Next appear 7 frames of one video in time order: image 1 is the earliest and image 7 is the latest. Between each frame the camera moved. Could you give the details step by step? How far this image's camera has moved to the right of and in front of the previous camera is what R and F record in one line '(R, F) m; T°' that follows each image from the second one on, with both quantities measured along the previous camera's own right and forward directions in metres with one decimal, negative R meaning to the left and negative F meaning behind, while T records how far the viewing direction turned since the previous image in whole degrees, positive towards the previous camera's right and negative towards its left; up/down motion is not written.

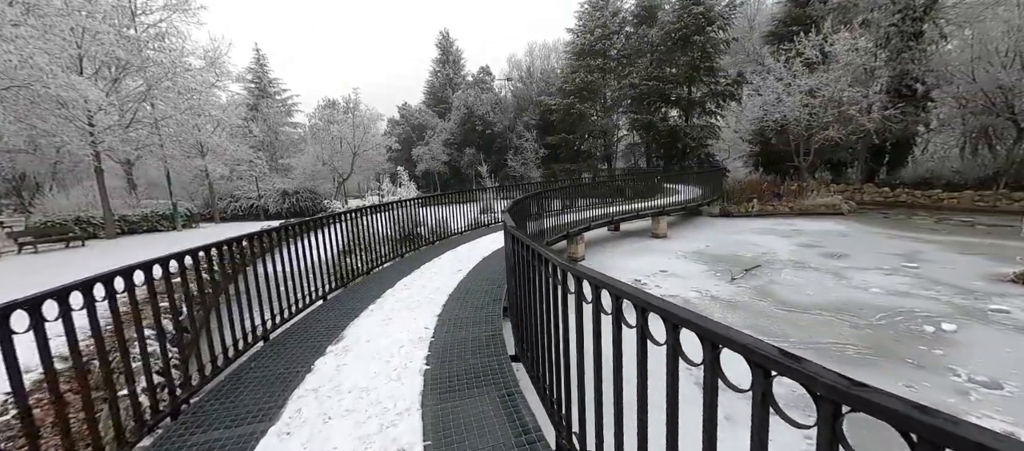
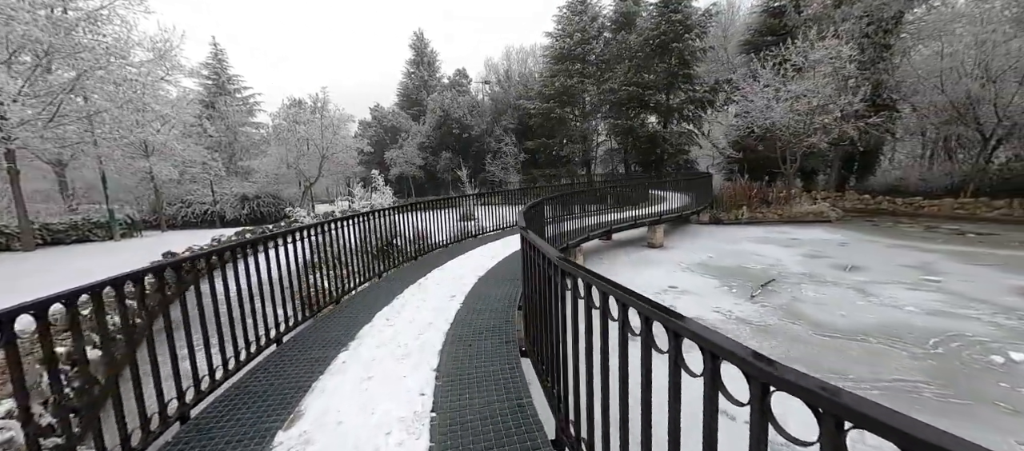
(-0.3, +0.8) m; +4°
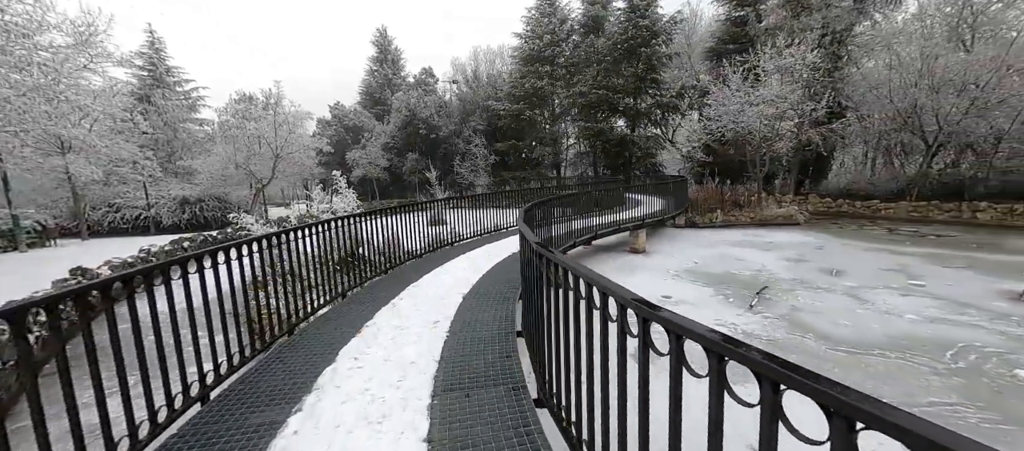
(-0.2, +0.6) m; +5°
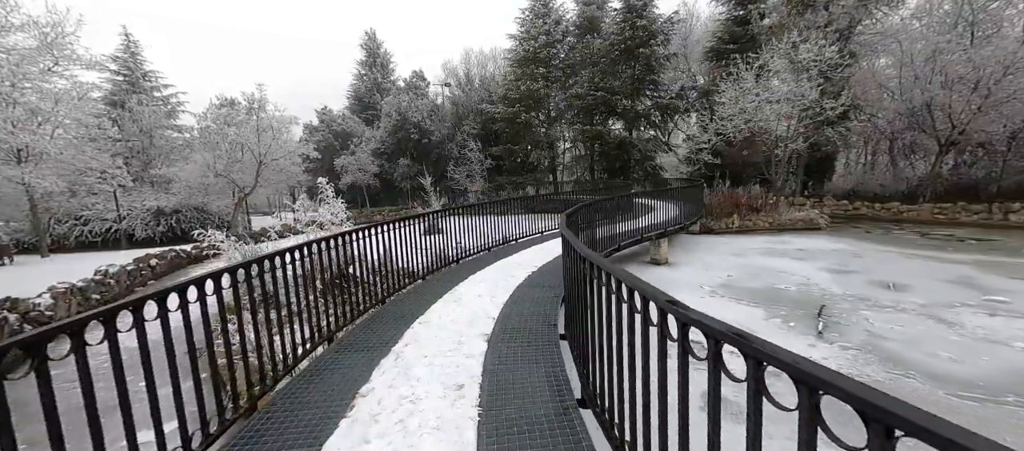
(-0.3, +0.9) m; +1°
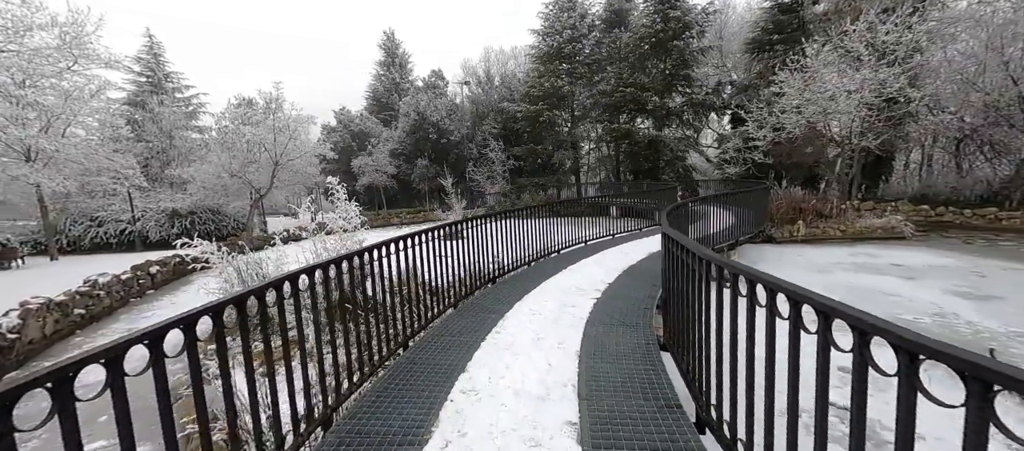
(-0.4, +1.1) m; -2°
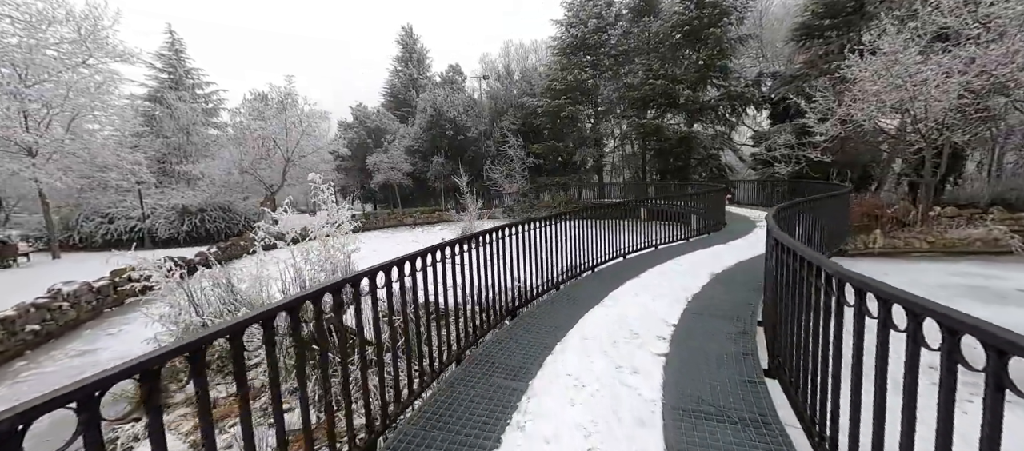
(-0.1, +1.2) m; -3°
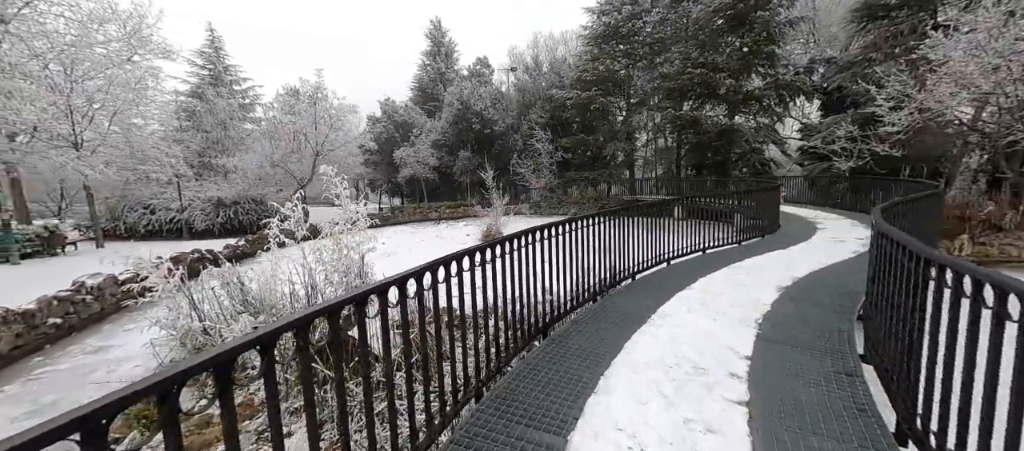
(0.0, +0.5) m; -4°
